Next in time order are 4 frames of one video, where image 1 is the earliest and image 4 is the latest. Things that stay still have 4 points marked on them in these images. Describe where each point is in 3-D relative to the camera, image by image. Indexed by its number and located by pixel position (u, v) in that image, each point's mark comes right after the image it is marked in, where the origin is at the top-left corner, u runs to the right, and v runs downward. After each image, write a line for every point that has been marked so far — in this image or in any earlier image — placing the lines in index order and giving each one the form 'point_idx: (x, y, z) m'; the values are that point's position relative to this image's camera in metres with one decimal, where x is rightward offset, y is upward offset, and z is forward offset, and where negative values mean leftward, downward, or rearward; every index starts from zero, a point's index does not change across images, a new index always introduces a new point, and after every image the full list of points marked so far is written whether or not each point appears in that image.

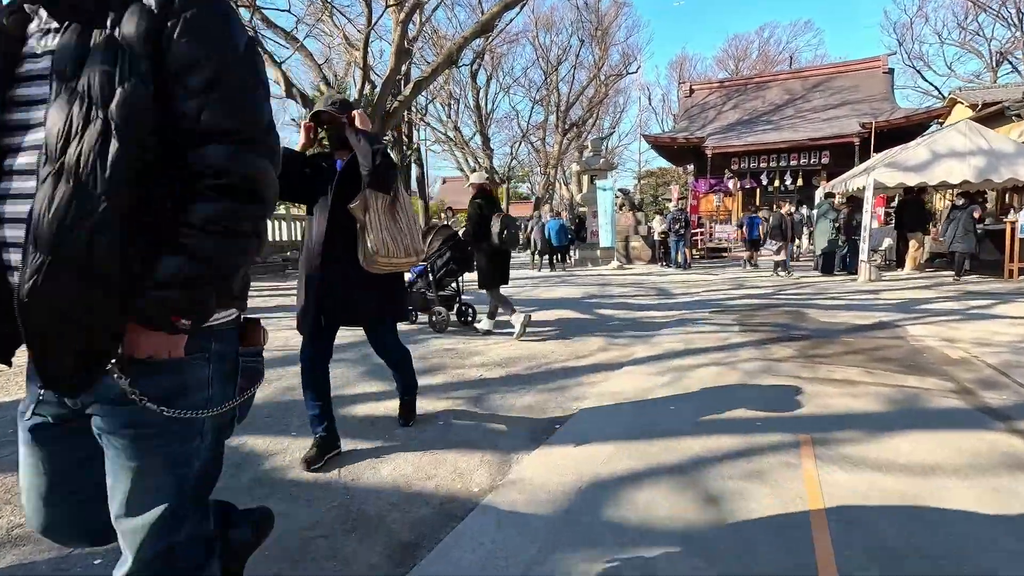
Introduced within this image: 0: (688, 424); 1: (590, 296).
0: (+1.0, -0.8, +3.1) m
1: (+1.4, -0.1, +9.6) m
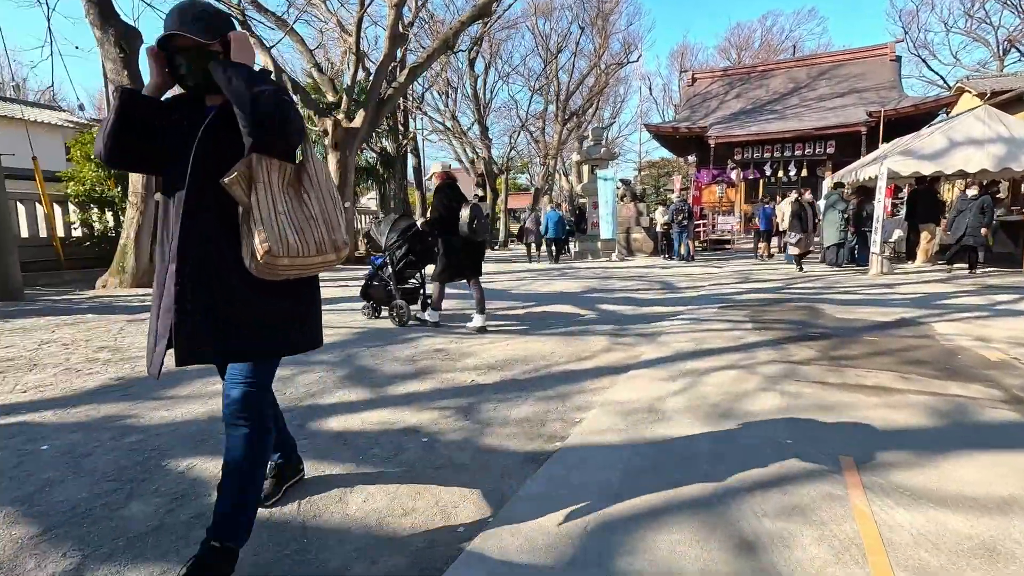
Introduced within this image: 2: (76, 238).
0: (+1.0, -0.8, +2.7) m
1: (+1.3, 0.0, +9.2) m
2: (-8.9, +1.0, +10.9) m
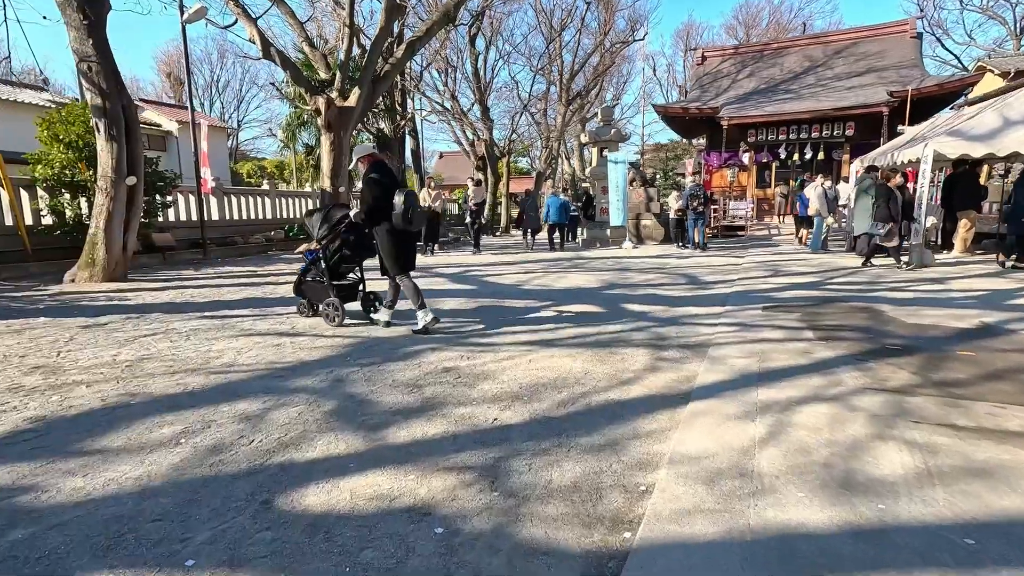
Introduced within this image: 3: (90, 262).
0: (+1.2, -0.9, +1.8) m
1: (+1.5, +0.1, +8.3) m
2: (-8.8, +1.2, +10.0) m
3: (-6.8, +0.4, +8.7) m
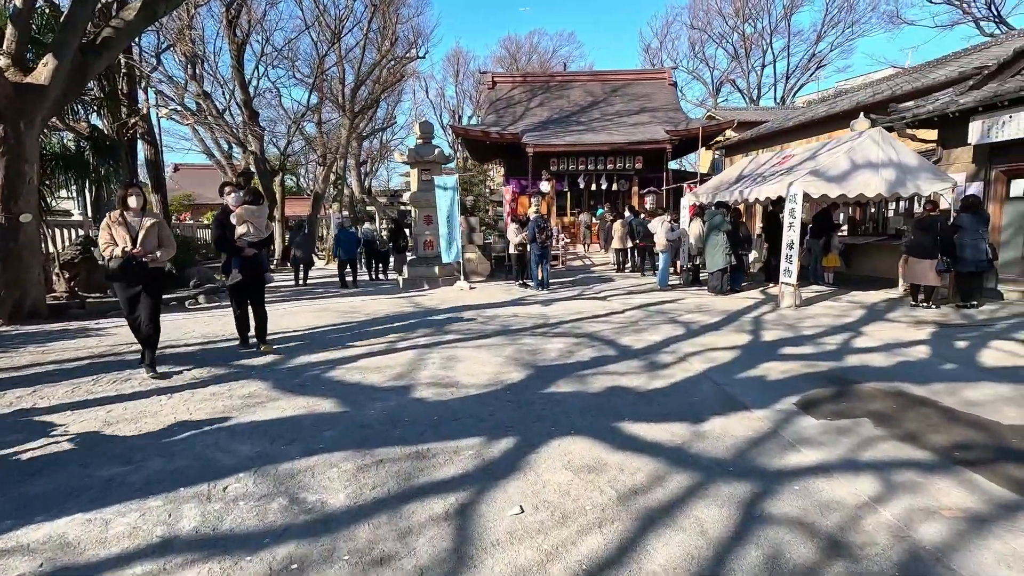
0: (+2.7, -1.5, -0.3) m
1: (+0.2, -0.9, +5.7) m
2: (-9.9, -0.3, +3.0) m
3: (-7.5, -0.9, +2.6) m
